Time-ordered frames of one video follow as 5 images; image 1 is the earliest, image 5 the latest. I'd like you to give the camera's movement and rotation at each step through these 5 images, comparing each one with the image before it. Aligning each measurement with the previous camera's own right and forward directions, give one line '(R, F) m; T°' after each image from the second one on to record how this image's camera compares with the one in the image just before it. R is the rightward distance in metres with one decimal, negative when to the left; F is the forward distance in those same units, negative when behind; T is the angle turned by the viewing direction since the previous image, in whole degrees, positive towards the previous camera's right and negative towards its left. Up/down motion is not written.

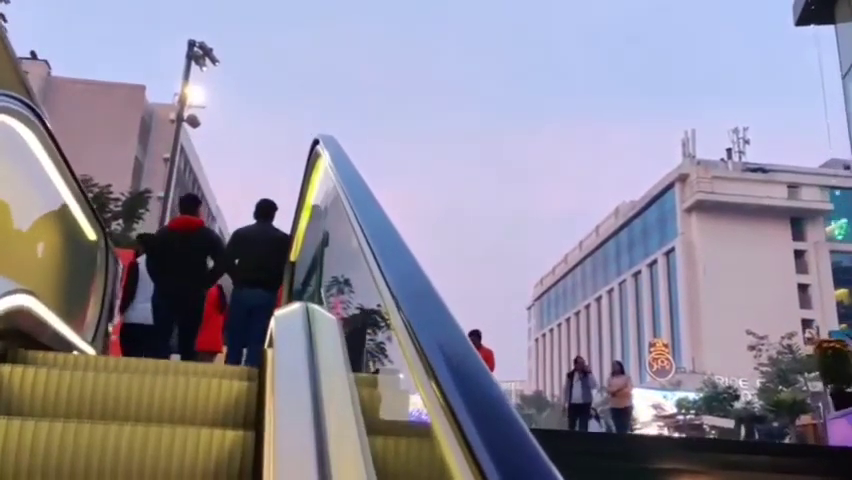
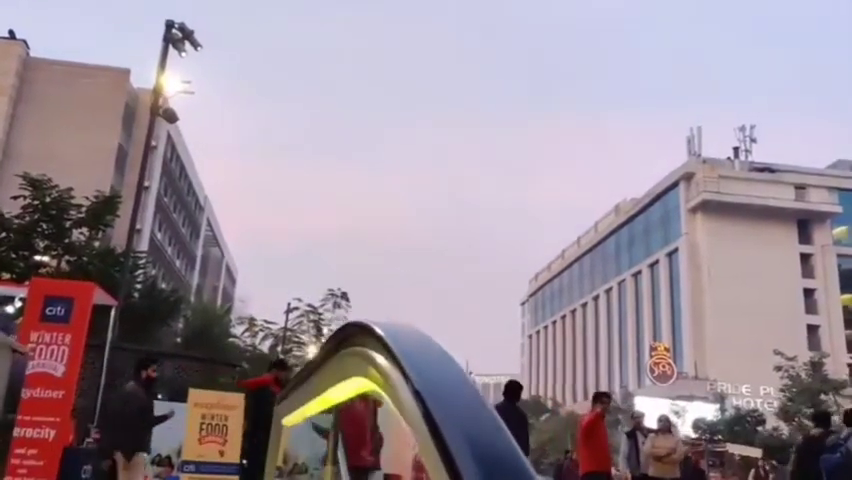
(-0.3, +2.1) m; +1°
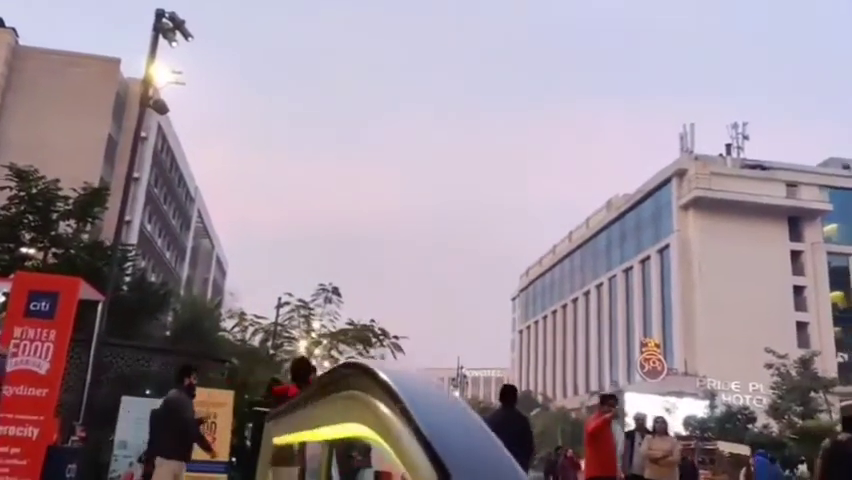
(0.0, +0.2) m; +1°
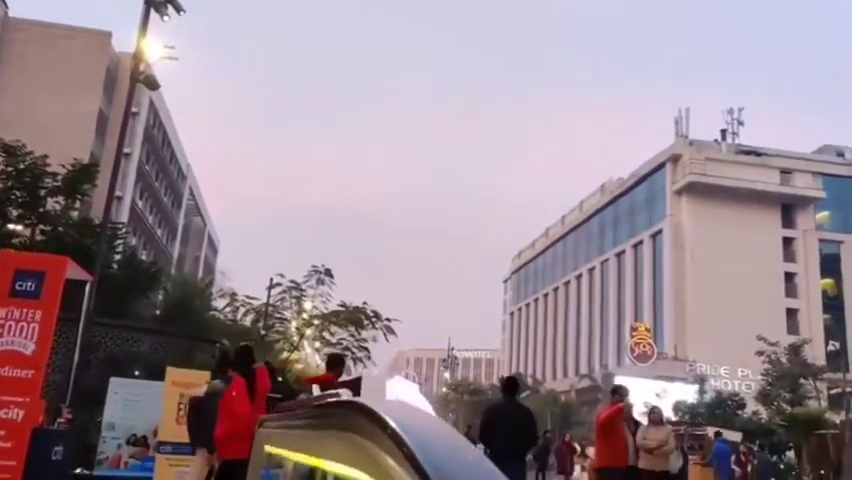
(0.0, +0.2) m; +1°
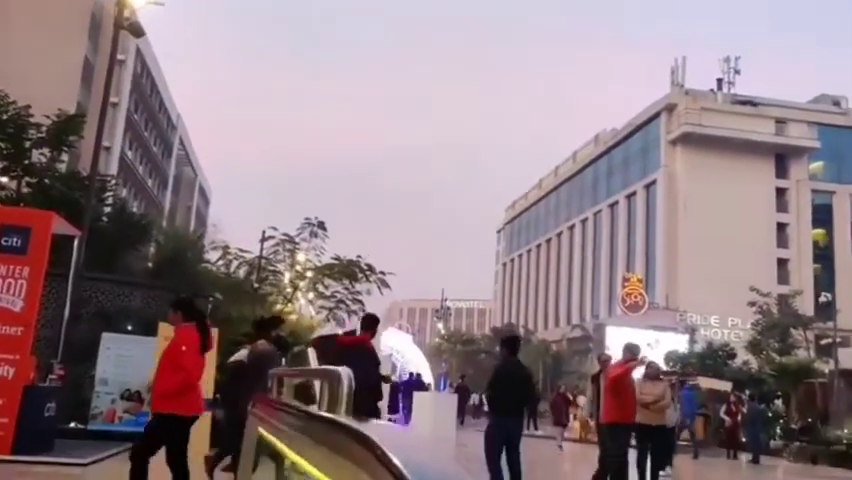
(0.0, +0.2) m; 0°
